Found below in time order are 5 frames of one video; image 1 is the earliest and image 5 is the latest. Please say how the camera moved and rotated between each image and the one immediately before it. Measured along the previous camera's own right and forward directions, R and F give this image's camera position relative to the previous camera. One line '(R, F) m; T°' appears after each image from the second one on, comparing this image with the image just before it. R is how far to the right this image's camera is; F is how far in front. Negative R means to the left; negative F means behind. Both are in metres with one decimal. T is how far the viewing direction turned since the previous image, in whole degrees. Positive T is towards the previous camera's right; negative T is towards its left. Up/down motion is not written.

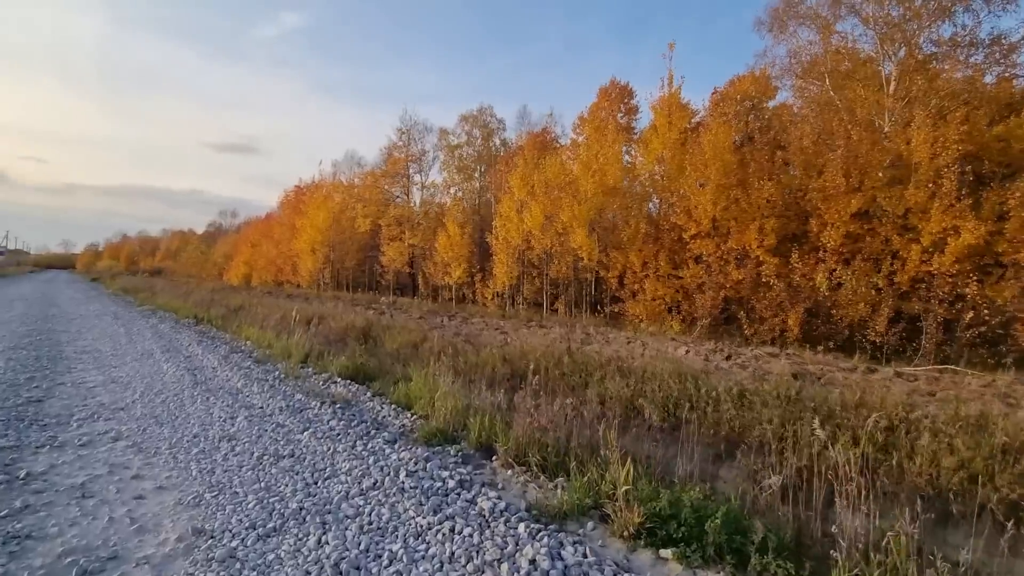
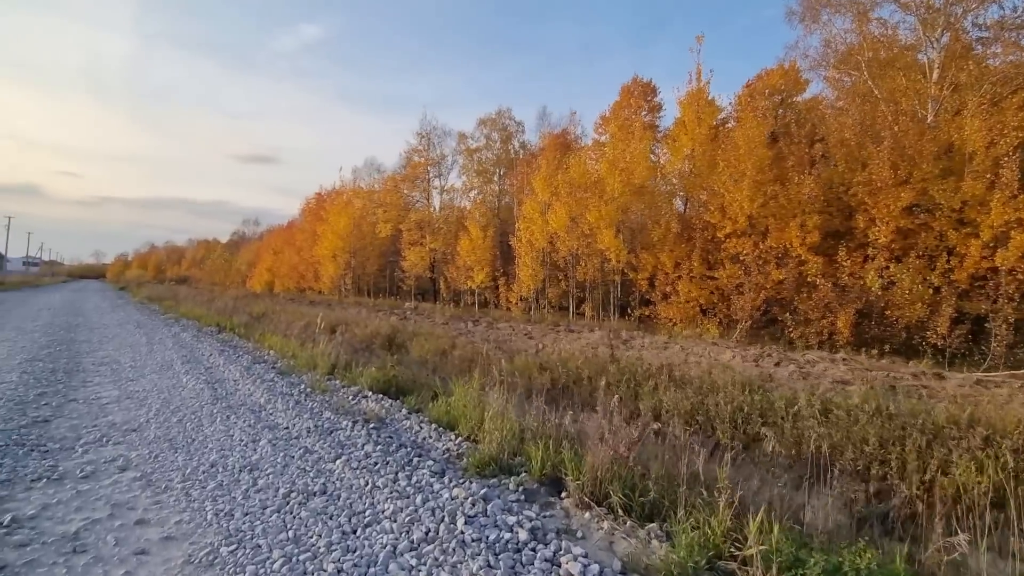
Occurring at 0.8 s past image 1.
(-0.4, +0.8) m; -2°
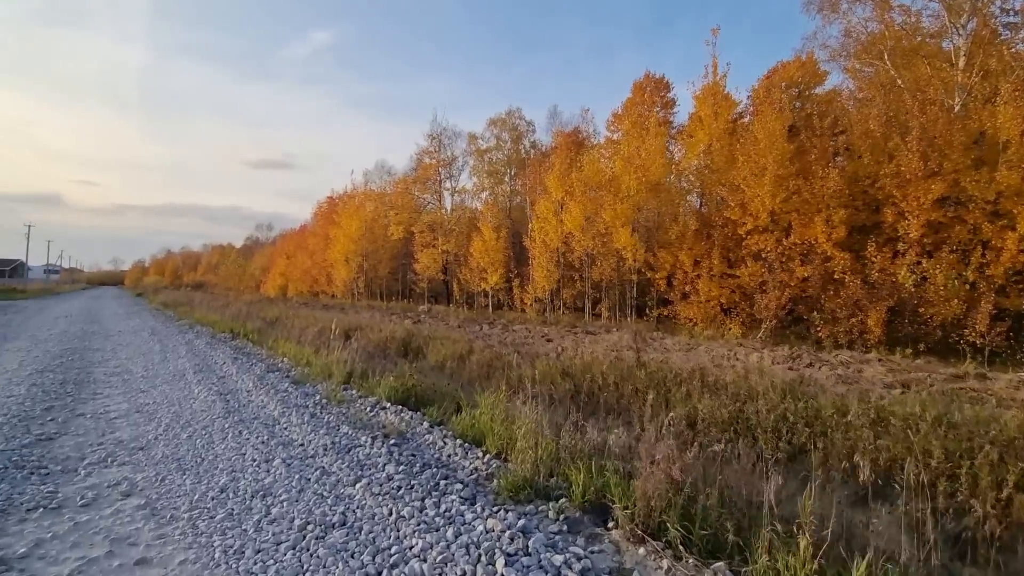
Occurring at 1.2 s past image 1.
(-0.2, +0.4) m; -1°
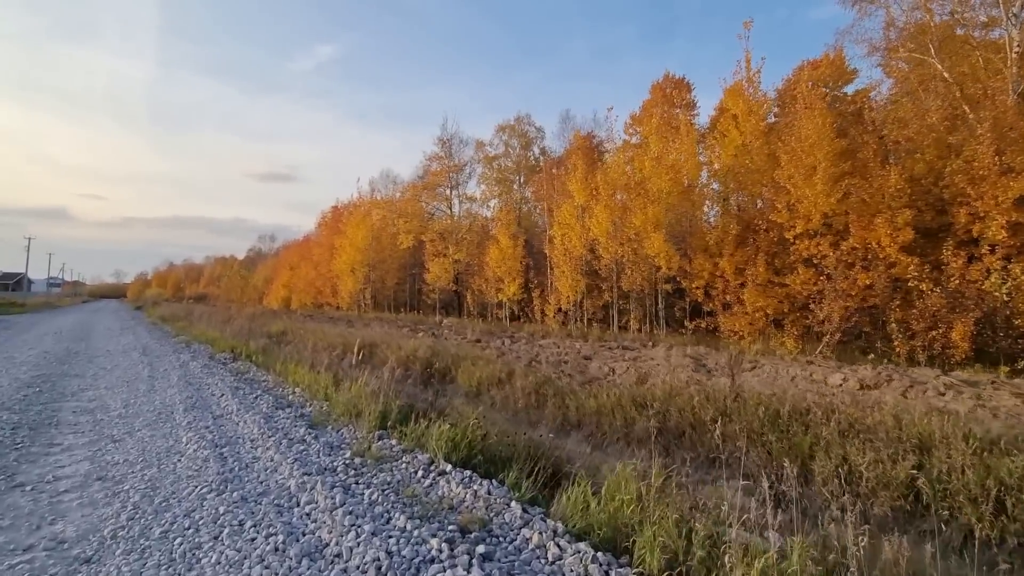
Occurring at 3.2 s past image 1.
(-1.1, +2.0) m; 0°
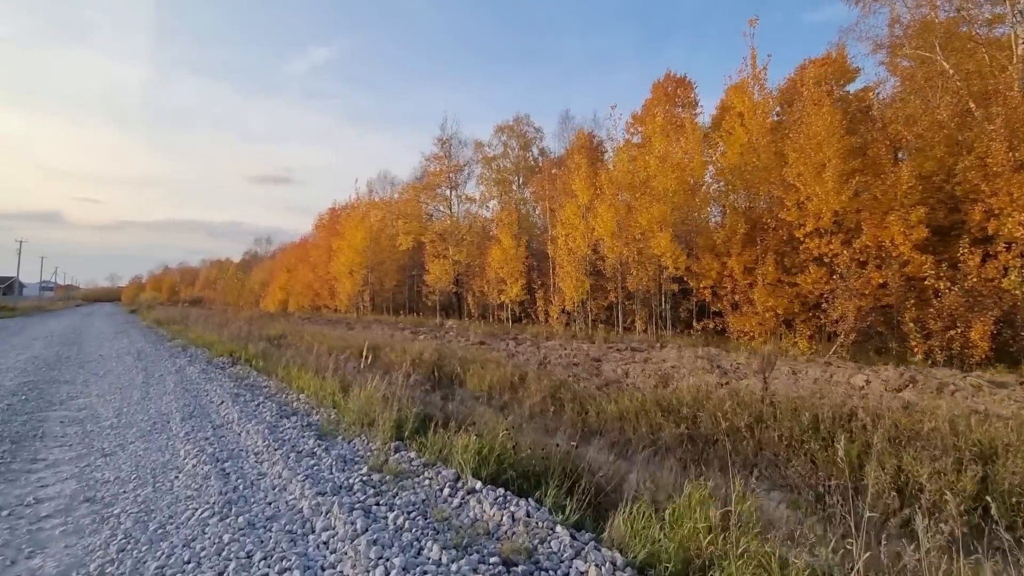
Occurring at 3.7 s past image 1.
(-0.4, +0.5) m; 0°
